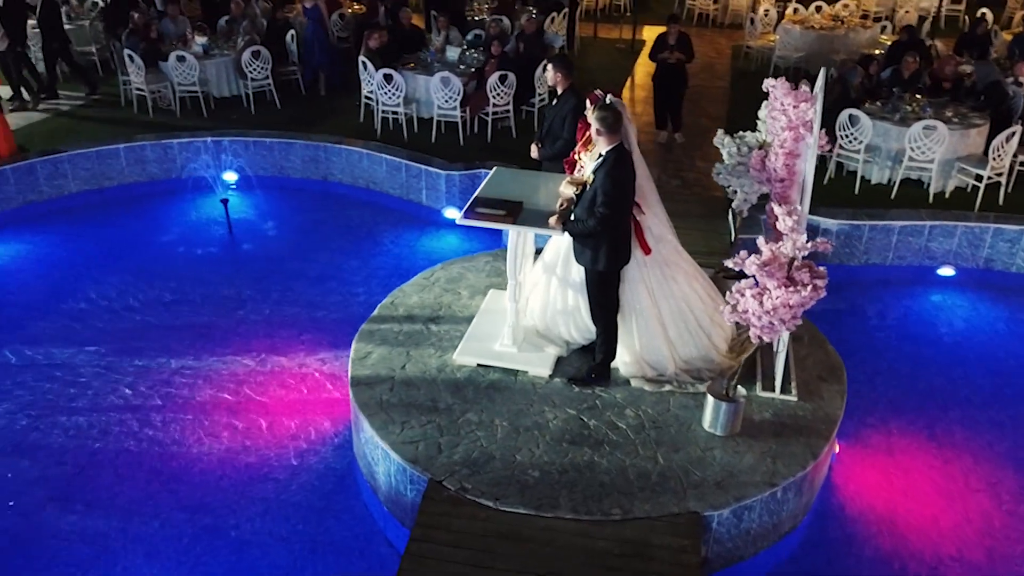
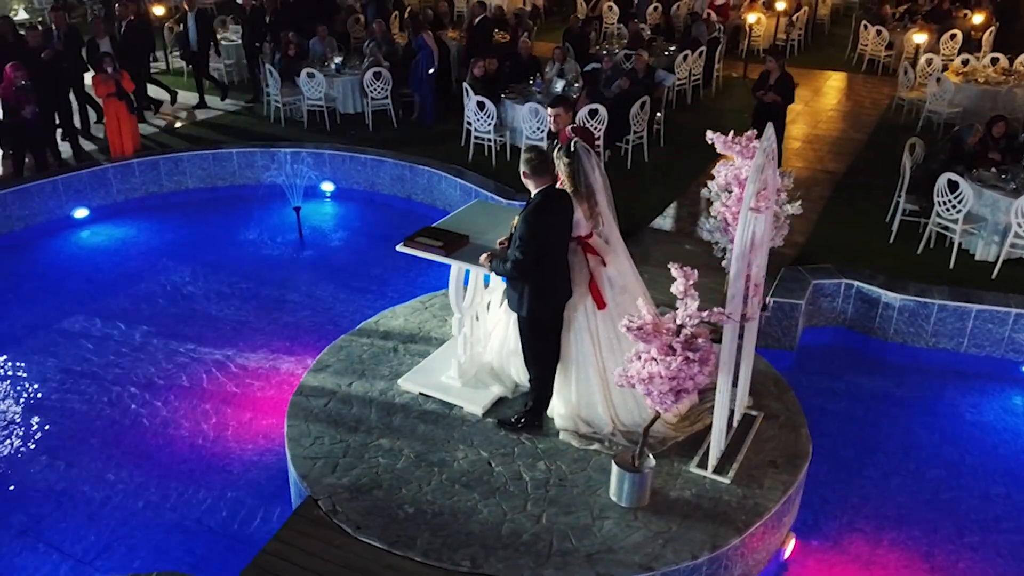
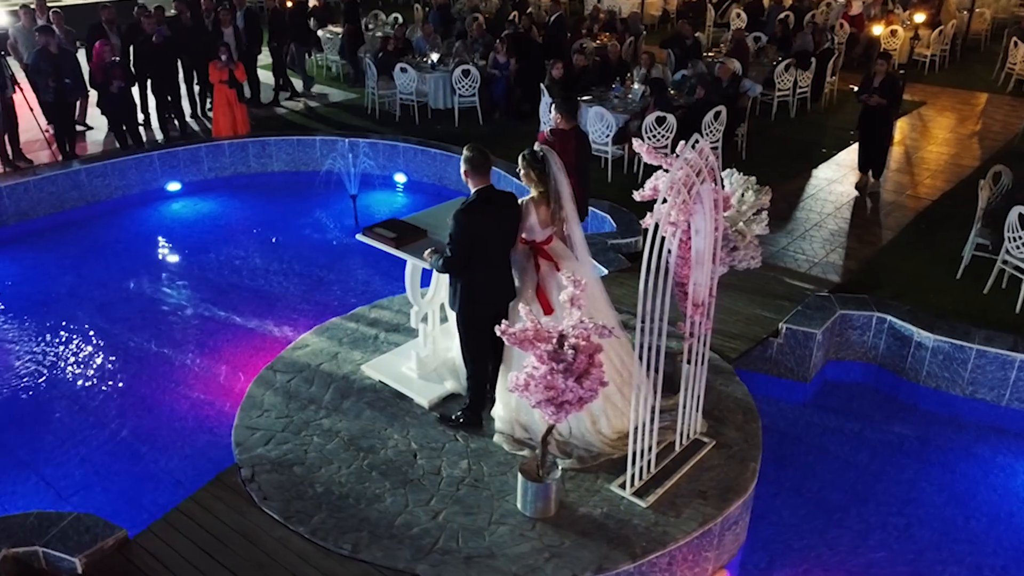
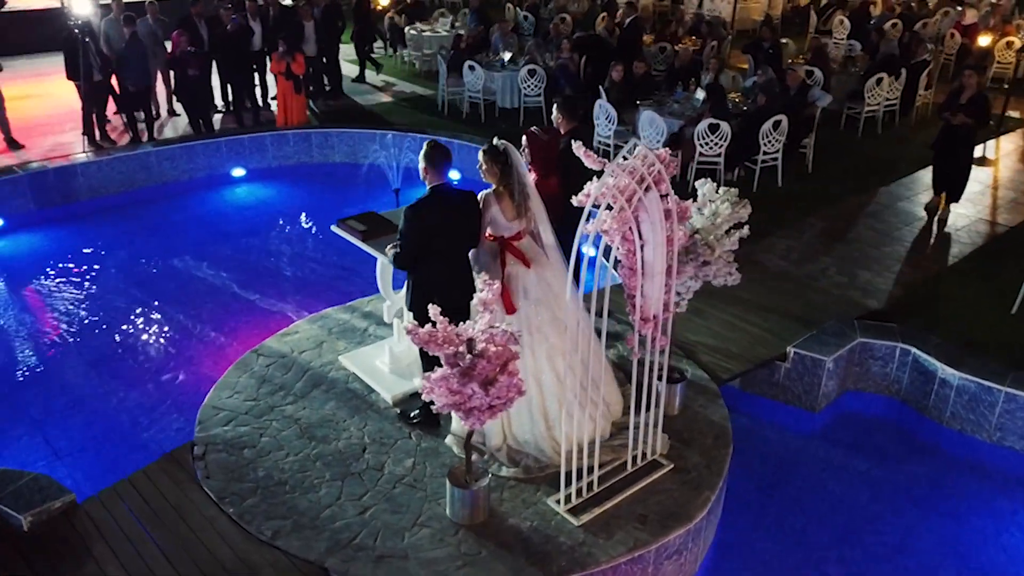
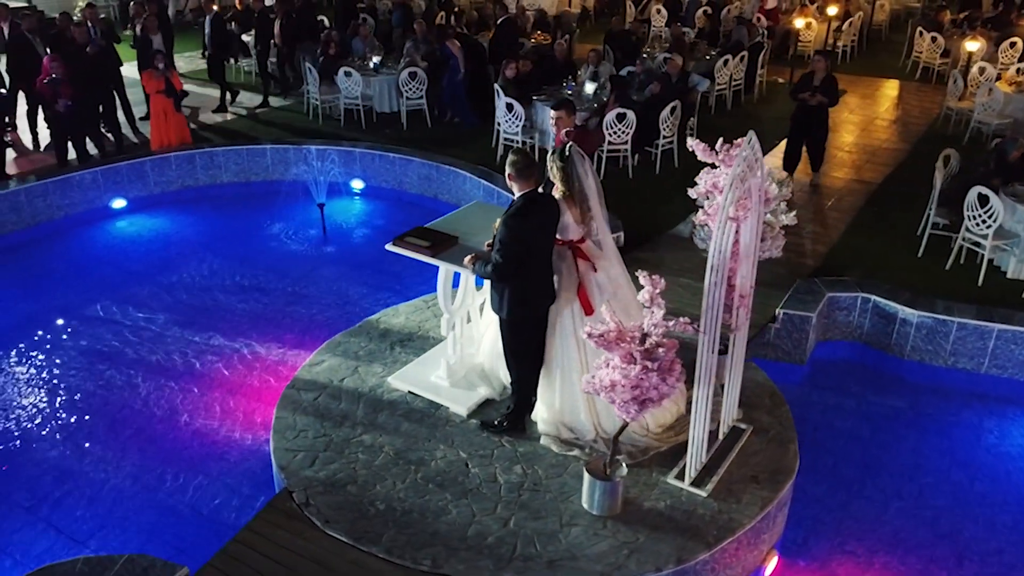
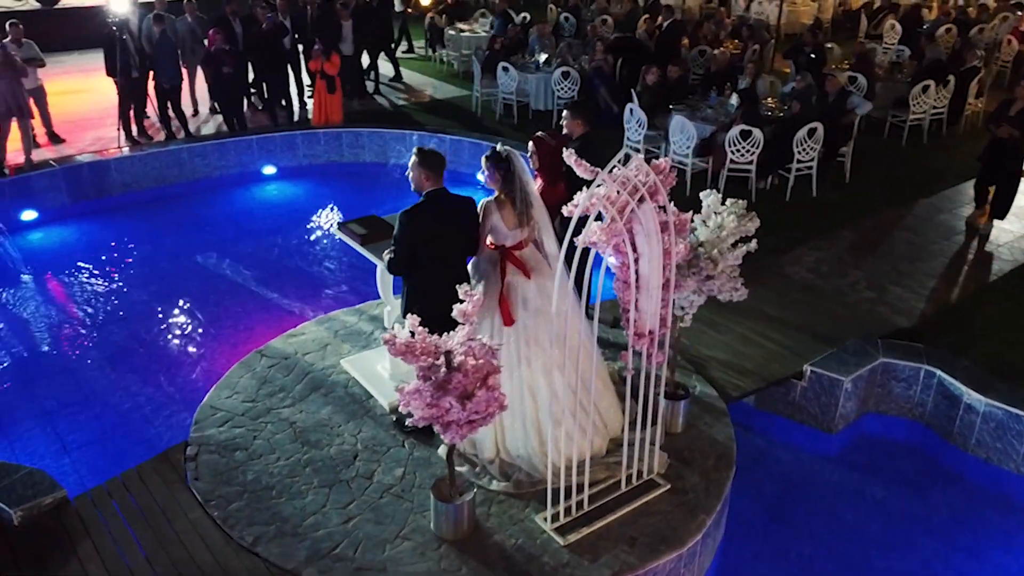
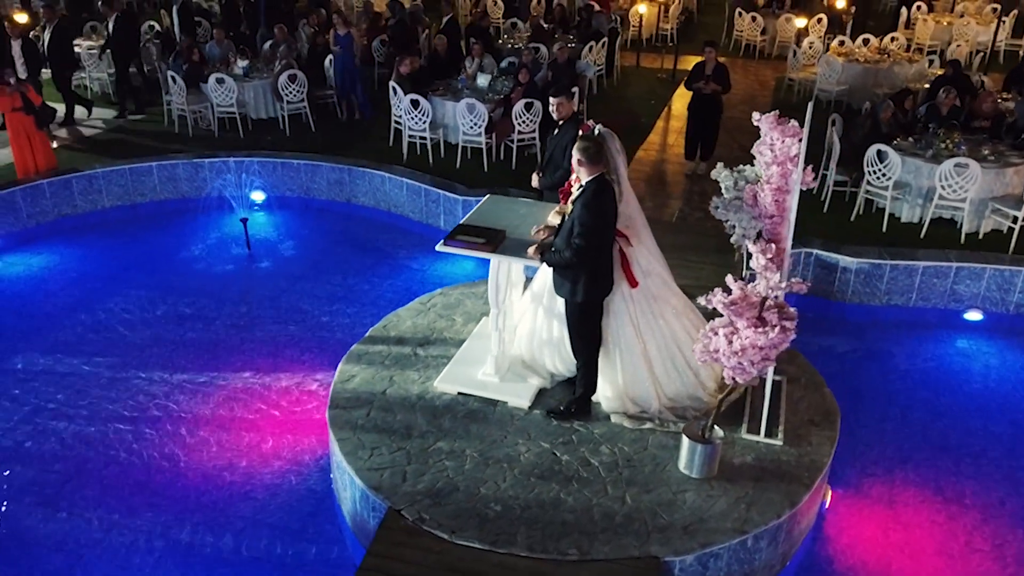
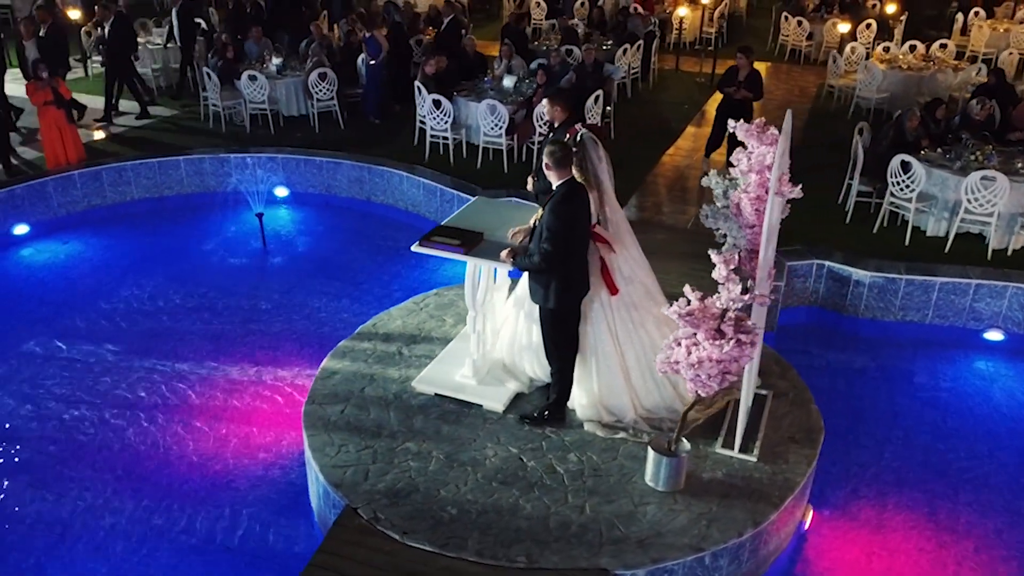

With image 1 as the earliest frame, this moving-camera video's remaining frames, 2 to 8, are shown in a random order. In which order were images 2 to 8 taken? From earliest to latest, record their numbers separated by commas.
7, 8, 2, 5, 3, 4, 6
